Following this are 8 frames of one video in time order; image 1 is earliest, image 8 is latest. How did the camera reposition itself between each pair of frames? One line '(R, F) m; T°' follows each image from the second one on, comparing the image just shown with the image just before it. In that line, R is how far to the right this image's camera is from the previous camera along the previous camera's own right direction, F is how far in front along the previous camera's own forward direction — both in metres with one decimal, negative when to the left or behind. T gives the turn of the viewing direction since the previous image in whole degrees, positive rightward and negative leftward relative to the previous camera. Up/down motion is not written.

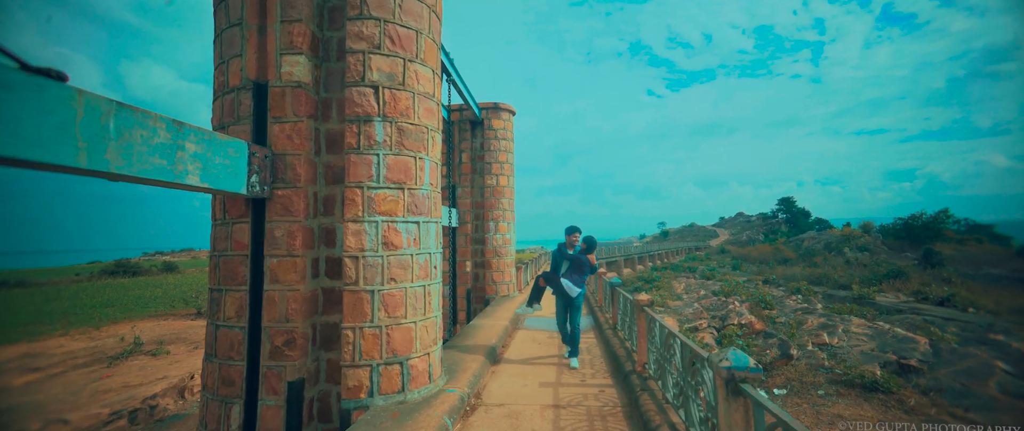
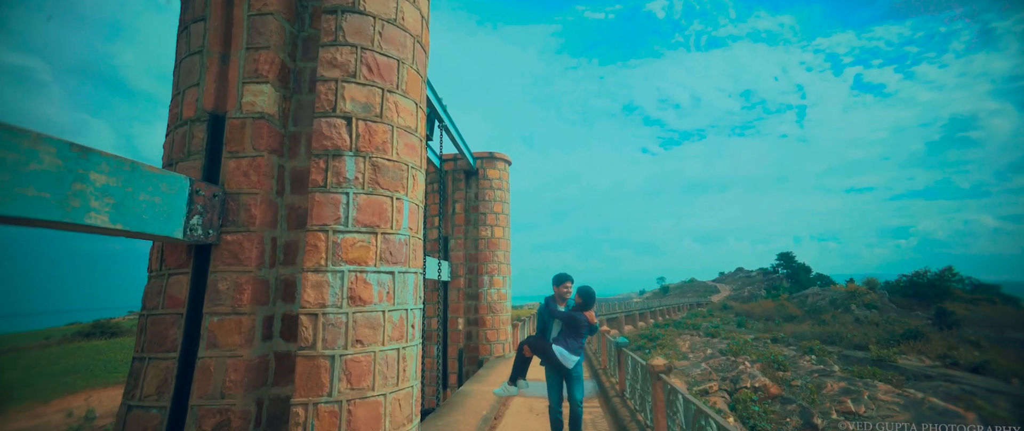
(+0.1, +0.6) m; 0°
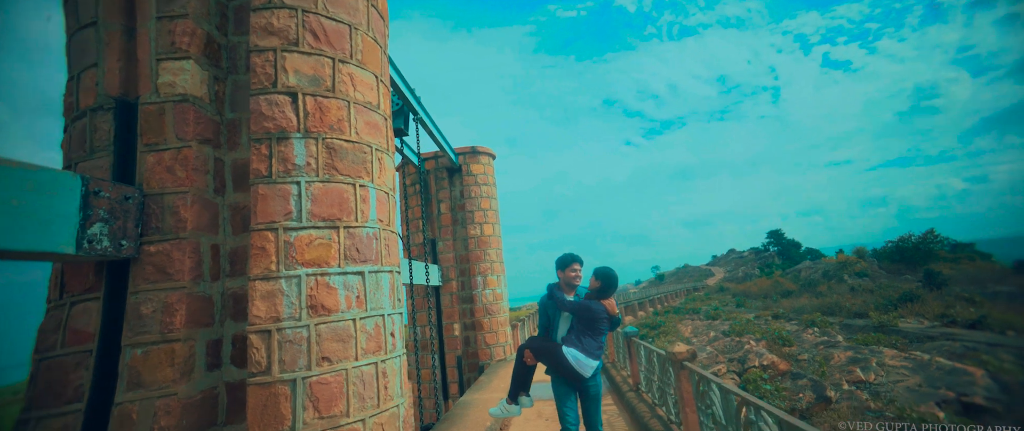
(0.0, +0.6) m; +1°
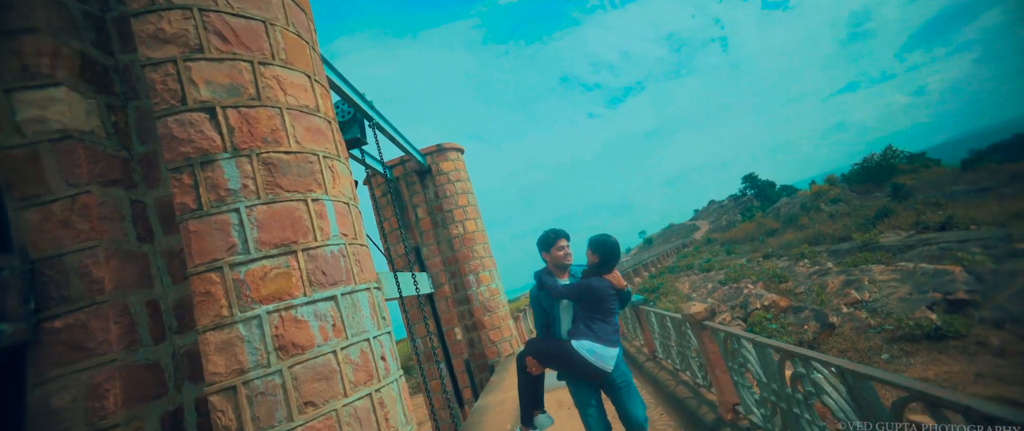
(0.0, +0.3) m; +2°
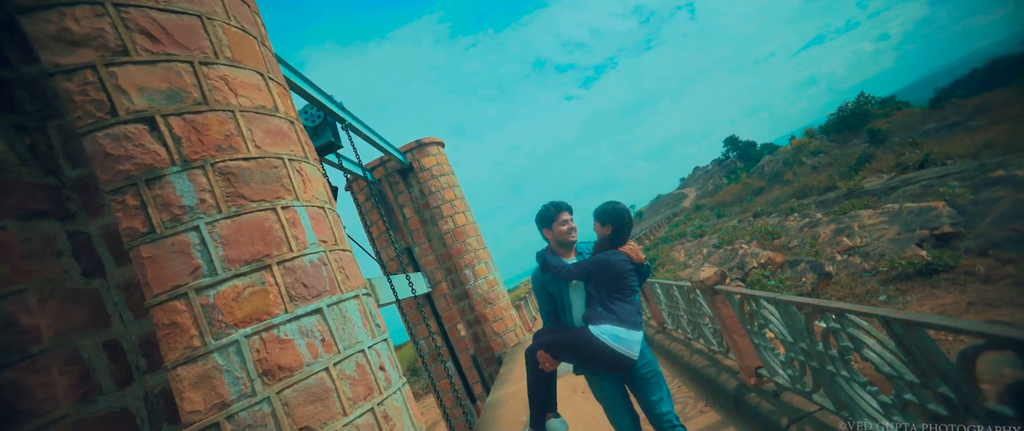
(0.0, +0.2) m; +1°
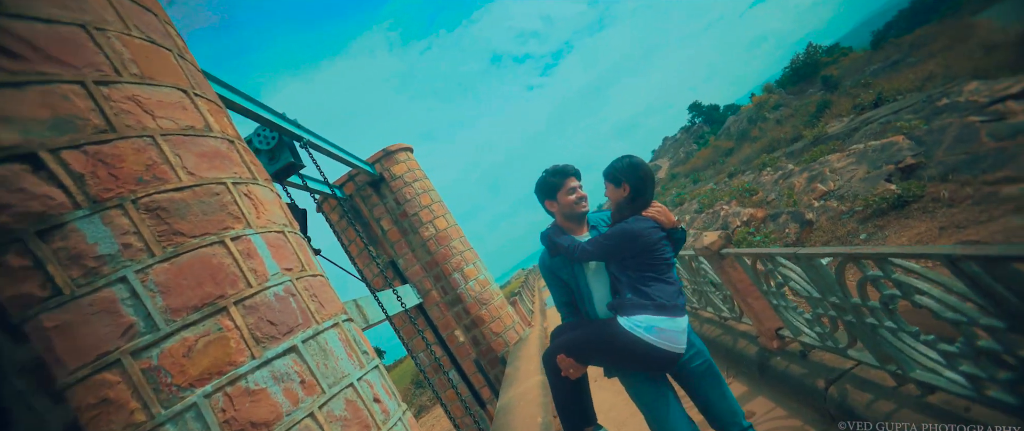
(0.0, +0.3) m; +2°
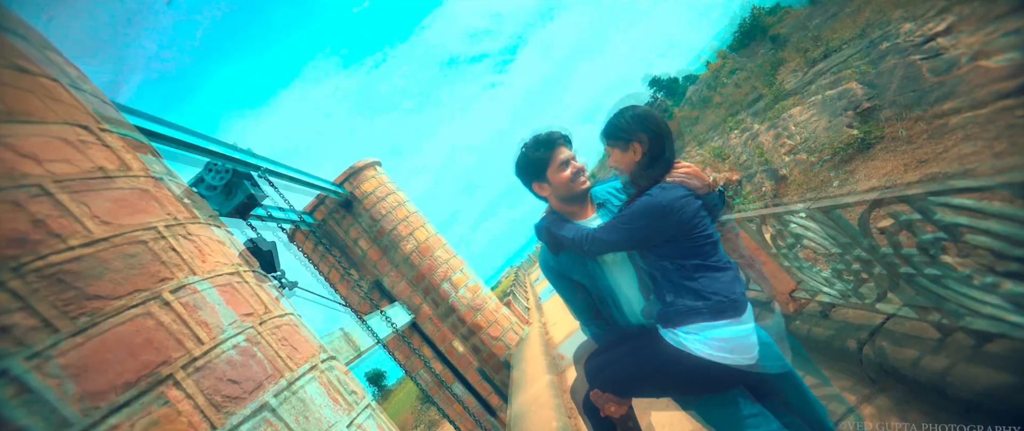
(0.0, +0.3) m; +2°
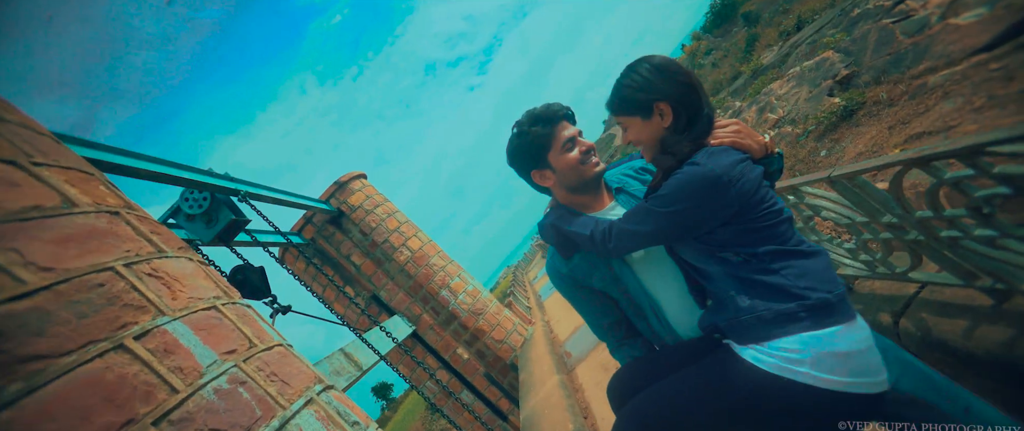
(0.0, +0.2) m; +1°
